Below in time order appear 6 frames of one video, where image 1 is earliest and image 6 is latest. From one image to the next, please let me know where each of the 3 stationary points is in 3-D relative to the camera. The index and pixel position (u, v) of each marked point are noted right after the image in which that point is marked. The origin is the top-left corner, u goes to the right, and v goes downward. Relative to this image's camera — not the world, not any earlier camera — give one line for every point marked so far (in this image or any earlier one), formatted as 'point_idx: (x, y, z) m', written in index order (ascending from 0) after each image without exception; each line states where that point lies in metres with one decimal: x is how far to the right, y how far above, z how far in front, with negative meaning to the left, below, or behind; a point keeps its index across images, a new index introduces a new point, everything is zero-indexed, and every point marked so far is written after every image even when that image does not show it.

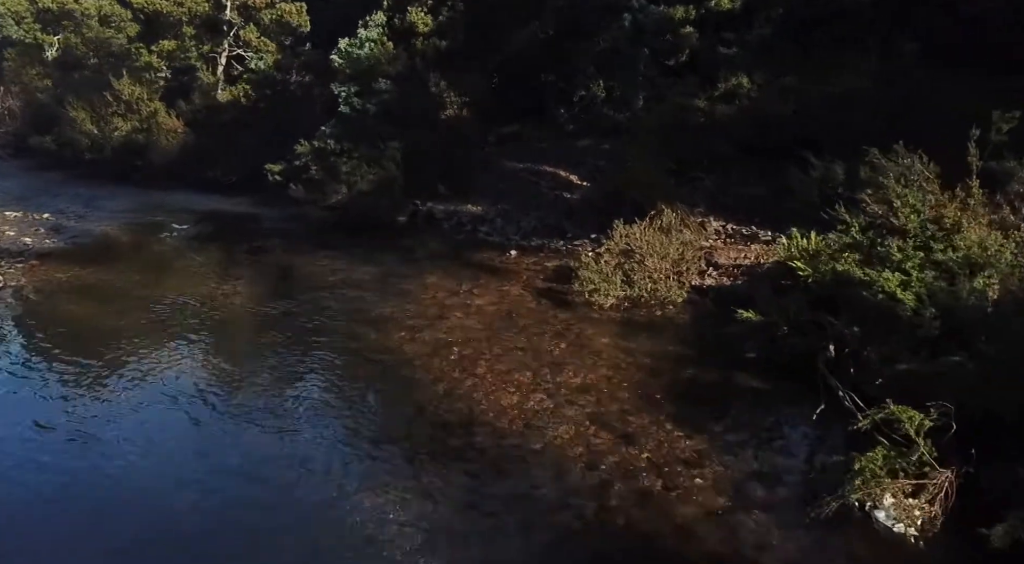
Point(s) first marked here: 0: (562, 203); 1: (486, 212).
0: (+1.1, +1.8, +18.9) m
1: (-0.7, +1.7, +19.8) m
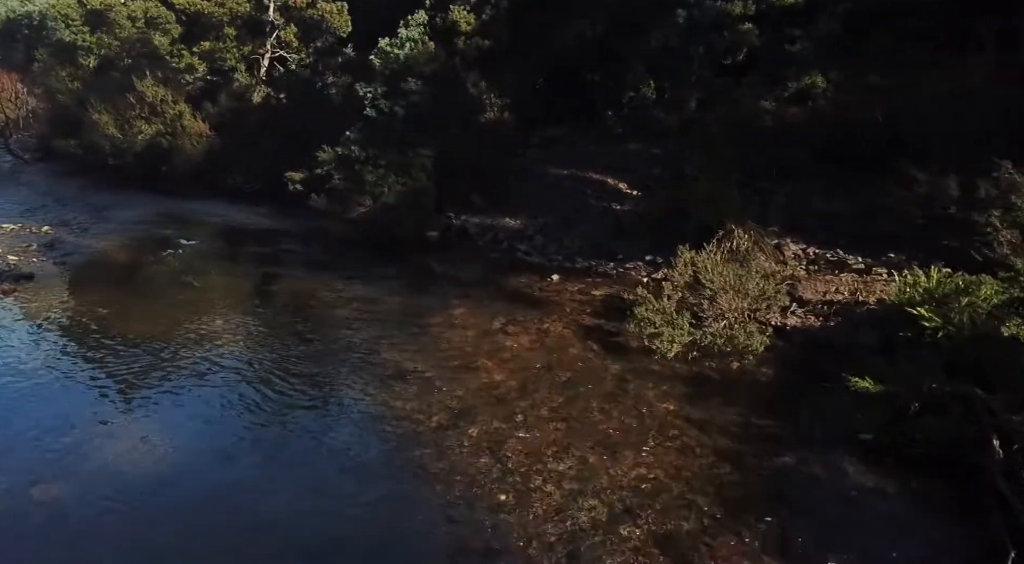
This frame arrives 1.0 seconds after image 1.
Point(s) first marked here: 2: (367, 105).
0: (+2.0, +1.2, +16.7) m
1: (+0.3, +1.2, +17.7) m
2: (-3.4, +4.1, +19.3) m
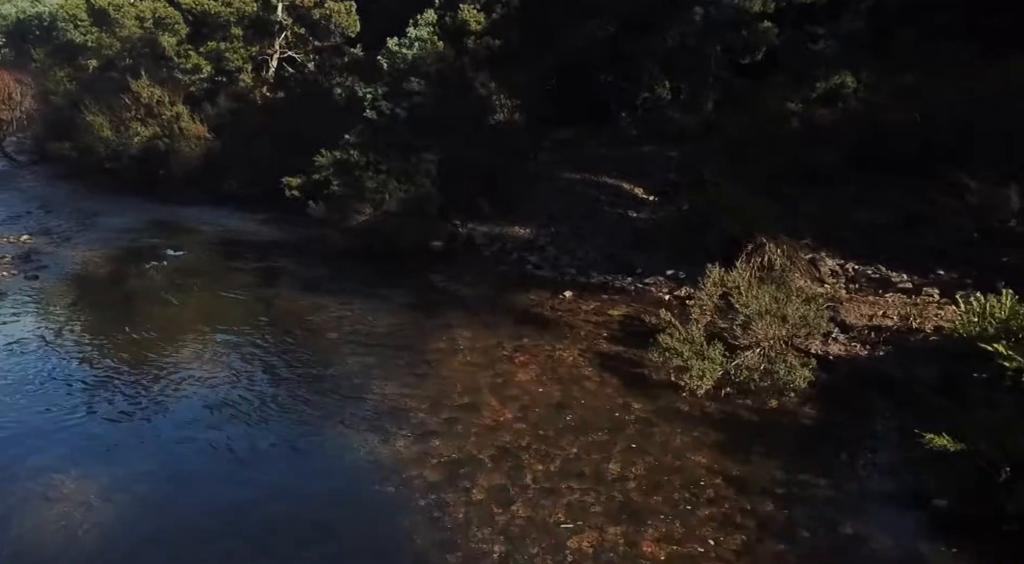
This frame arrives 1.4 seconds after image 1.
0: (+2.2, +1.0, +15.4) m
1: (+0.4, +0.9, +16.5) m
2: (-3.1, +3.8, +18.2) m
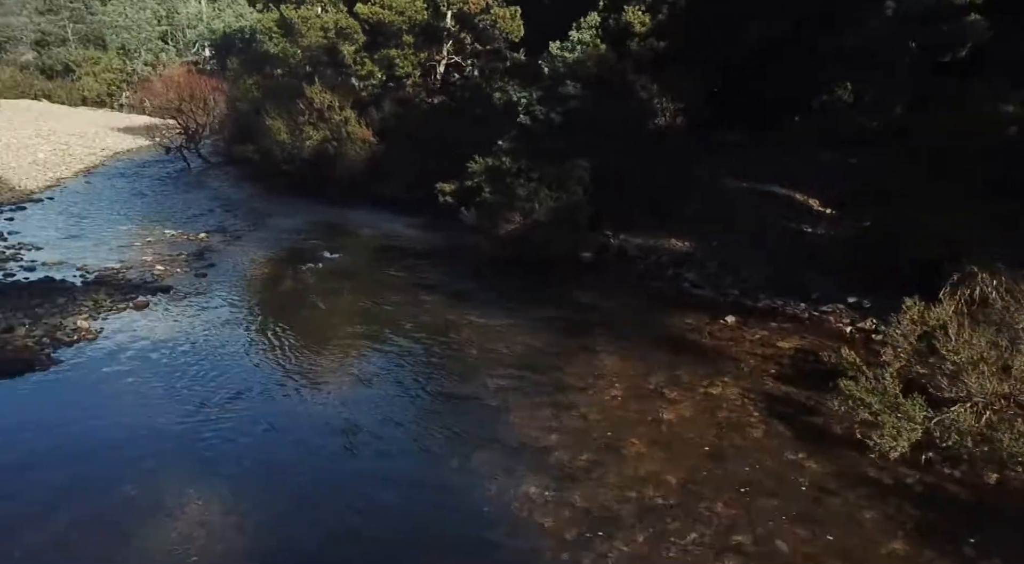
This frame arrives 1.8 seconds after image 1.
0: (+4.9, +0.5, +13.8) m
1: (+3.3, +0.6, +15.2) m
2: (+0.3, +3.6, +17.5) m
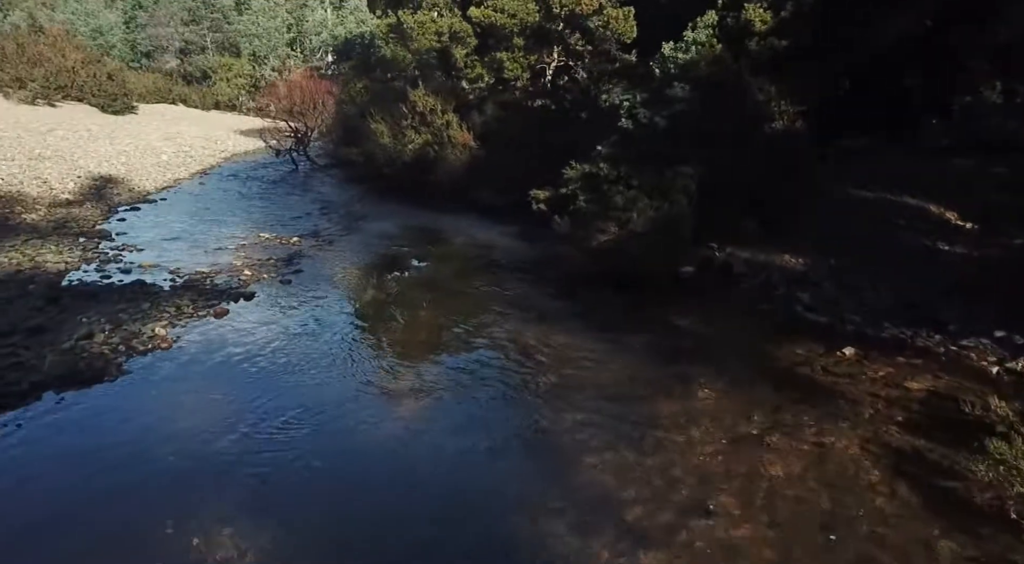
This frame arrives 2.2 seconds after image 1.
0: (+6.3, +0.2, +12.2) m
1: (+4.9, +0.2, +13.7) m
2: (+2.3, +3.3, +16.4) m
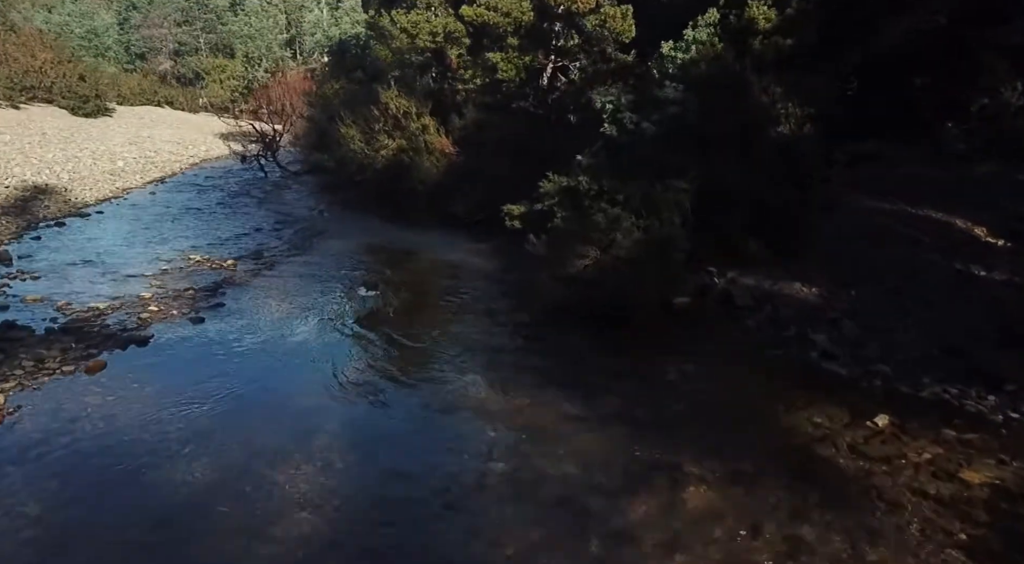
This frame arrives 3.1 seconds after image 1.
0: (+5.7, -0.4, +9.9) m
1: (+4.4, -0.3, +11.5) m
2: (+1.7, +2.8, +14.2) m
